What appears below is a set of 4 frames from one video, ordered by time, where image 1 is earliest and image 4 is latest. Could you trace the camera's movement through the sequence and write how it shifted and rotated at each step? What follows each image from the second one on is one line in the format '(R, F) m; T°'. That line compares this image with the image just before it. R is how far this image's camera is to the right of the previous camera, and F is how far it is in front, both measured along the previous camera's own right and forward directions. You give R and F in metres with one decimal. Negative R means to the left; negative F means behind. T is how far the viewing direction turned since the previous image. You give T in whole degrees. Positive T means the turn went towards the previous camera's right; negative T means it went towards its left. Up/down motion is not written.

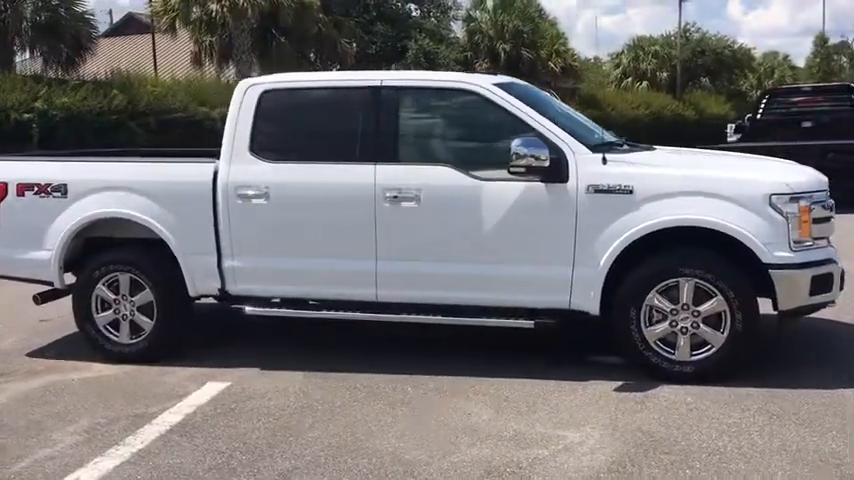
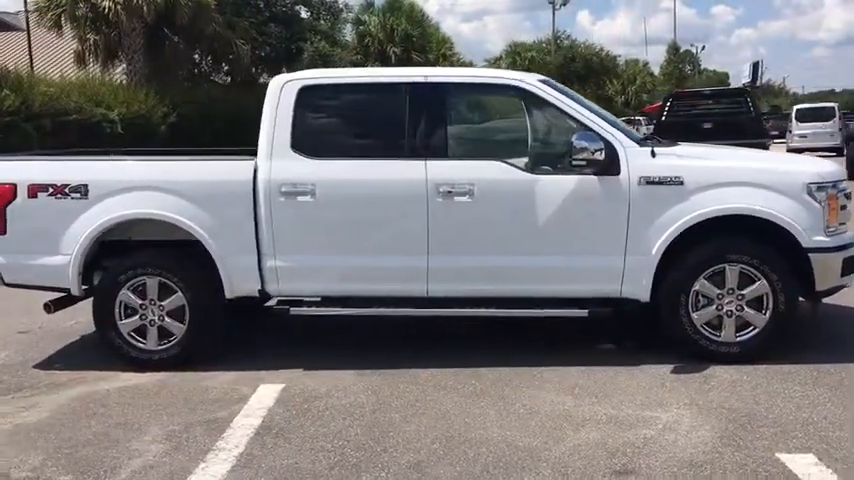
(-1.3, 0.0) m; +9°
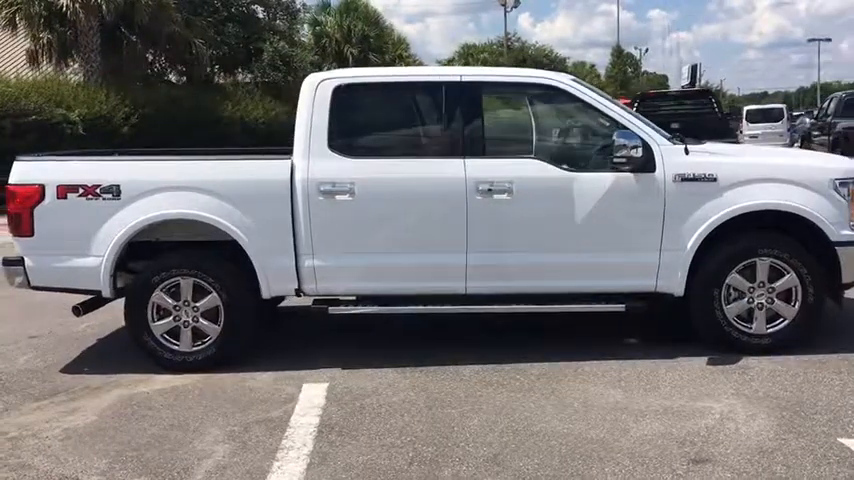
(-0.7, 0.0) m; +3°
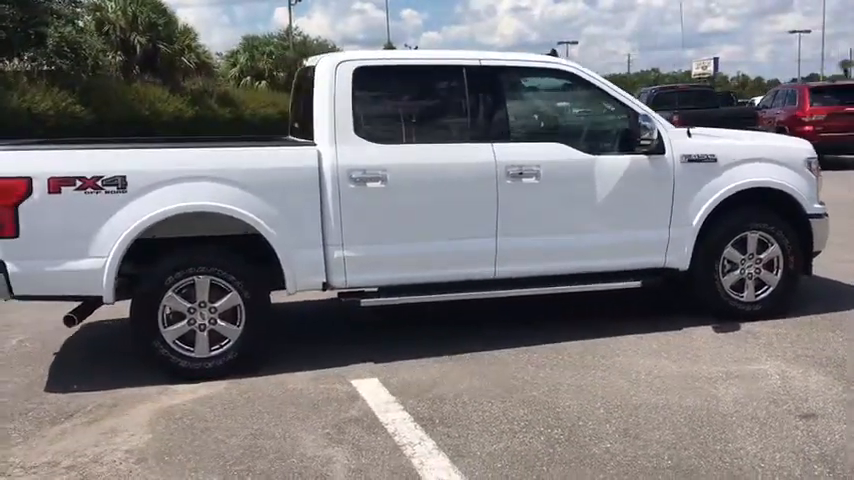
(-1.8, +0.3) m; +15°
